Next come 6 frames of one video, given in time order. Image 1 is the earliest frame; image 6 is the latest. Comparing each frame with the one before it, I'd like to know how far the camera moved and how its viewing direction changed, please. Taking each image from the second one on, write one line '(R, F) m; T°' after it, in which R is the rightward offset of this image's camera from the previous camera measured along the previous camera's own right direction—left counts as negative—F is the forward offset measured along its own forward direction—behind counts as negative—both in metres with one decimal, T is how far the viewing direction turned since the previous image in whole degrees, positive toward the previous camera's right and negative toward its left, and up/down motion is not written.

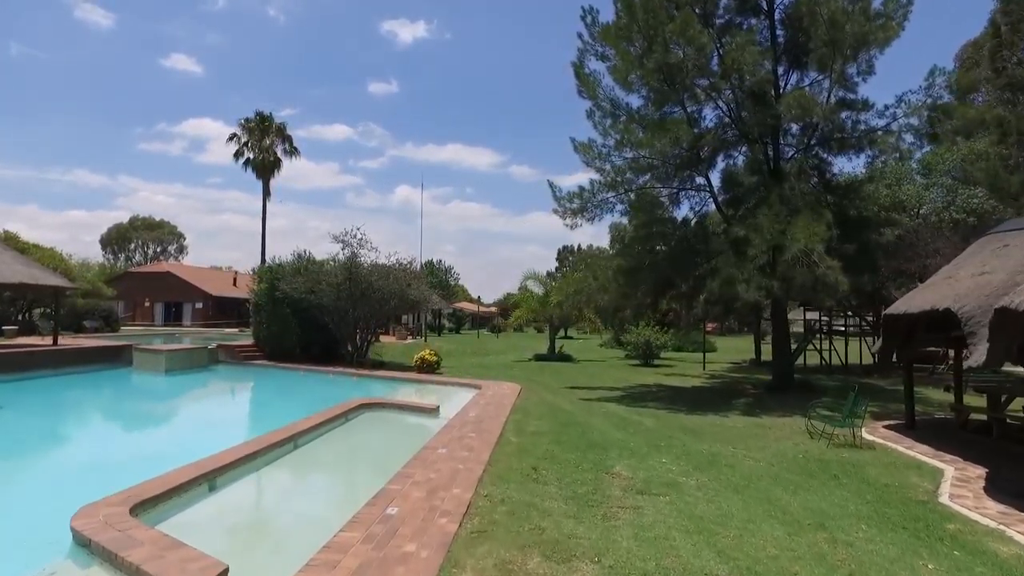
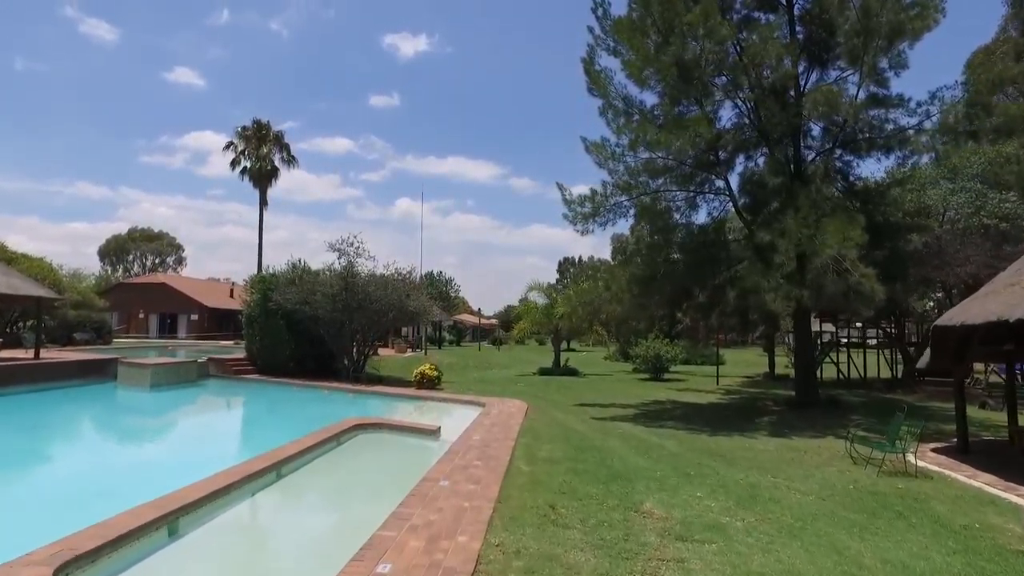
(-0.1, +1.1) m; 0°
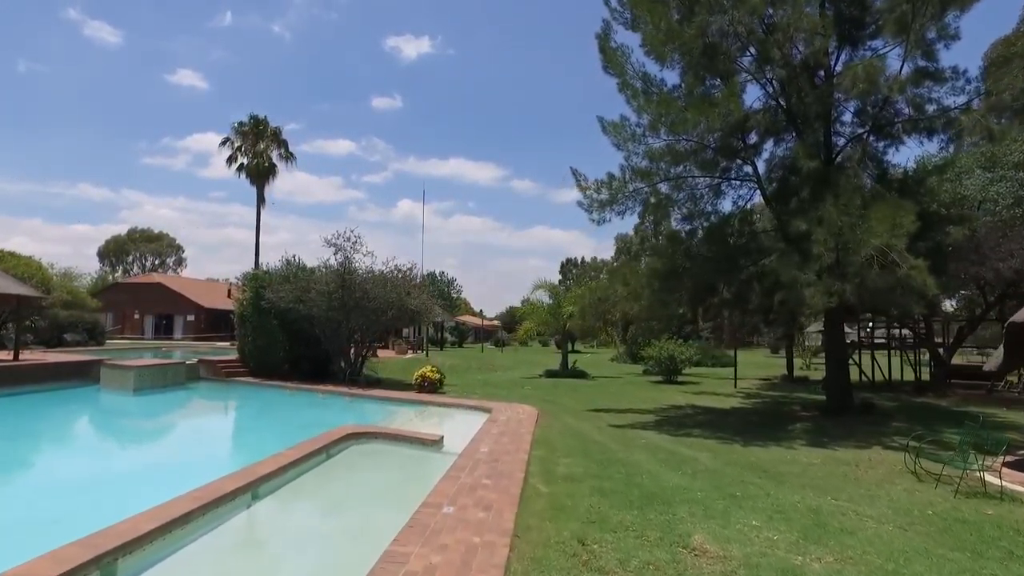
(-0.1, +1.3) m; 0°
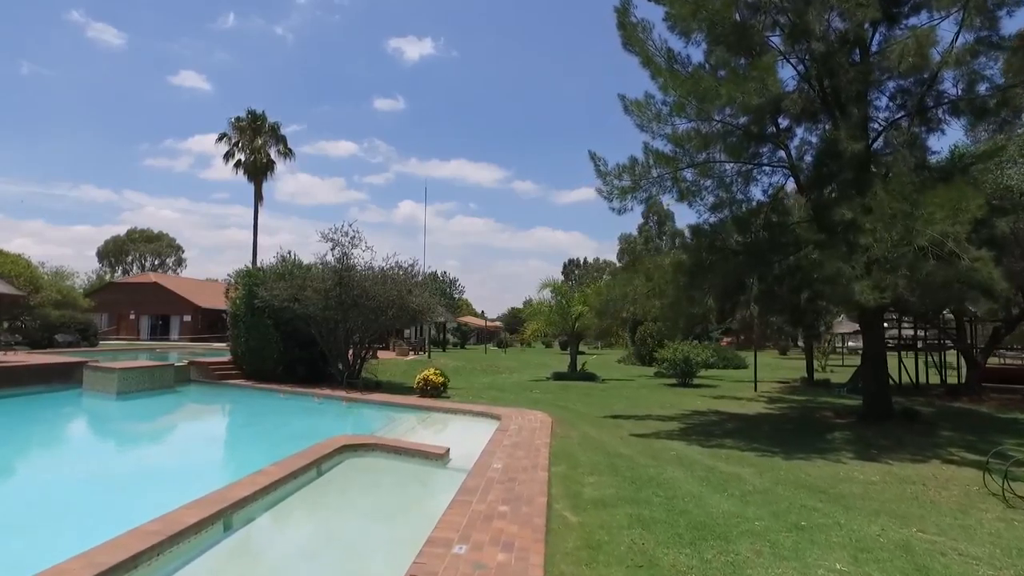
(-0.2, +1.2) m; 0°
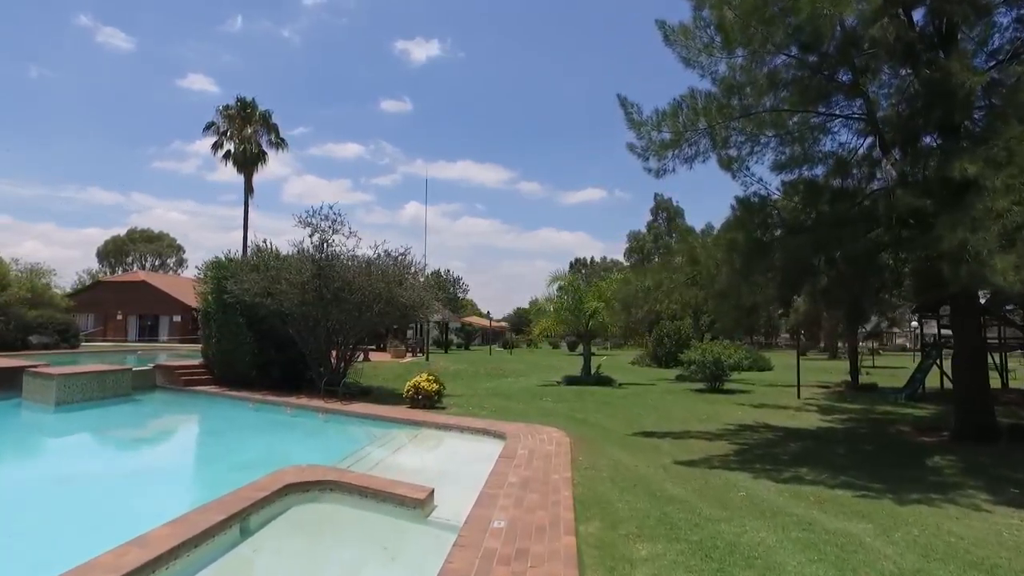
(0.0, +2.7) m; 0°
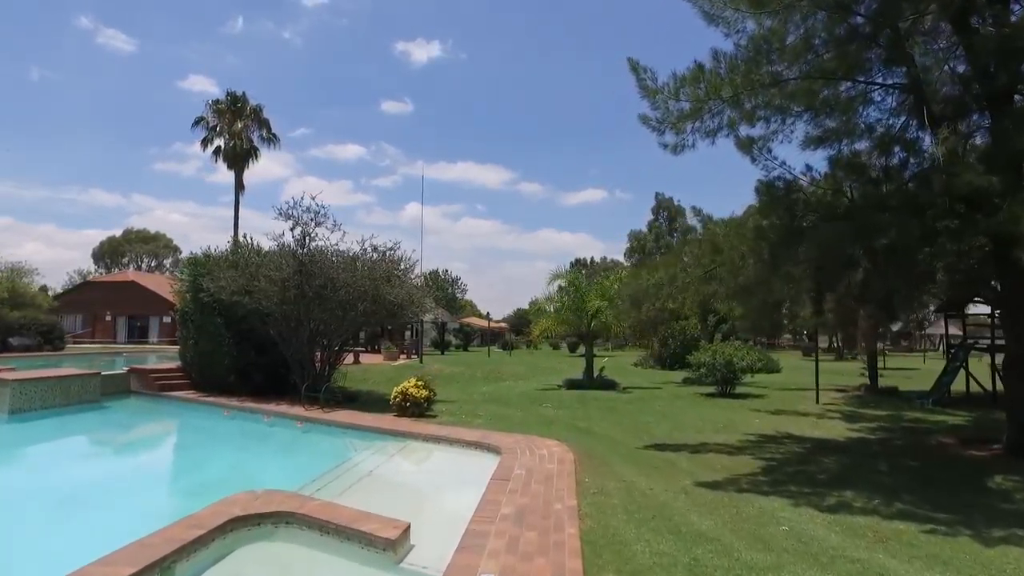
(+0.1, +1.3) m; 0°
